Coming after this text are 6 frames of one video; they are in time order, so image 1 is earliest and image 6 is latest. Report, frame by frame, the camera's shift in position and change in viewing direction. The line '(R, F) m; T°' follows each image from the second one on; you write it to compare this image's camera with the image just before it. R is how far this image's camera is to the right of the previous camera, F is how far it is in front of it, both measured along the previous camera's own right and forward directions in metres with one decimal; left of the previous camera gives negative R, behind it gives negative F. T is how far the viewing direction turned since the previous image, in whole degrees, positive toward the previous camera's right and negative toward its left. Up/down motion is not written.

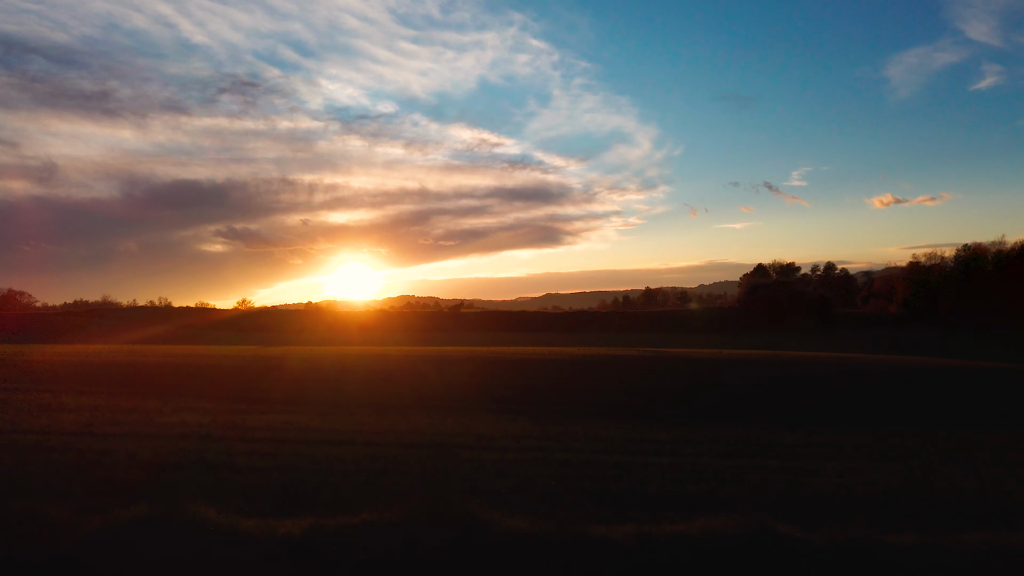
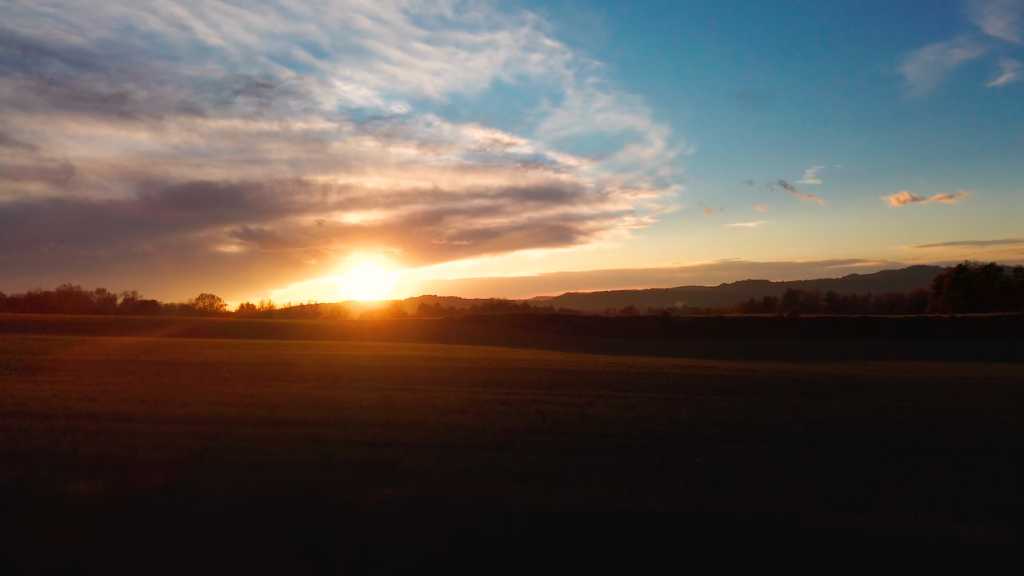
(-4.3, +1.0) m; -1°
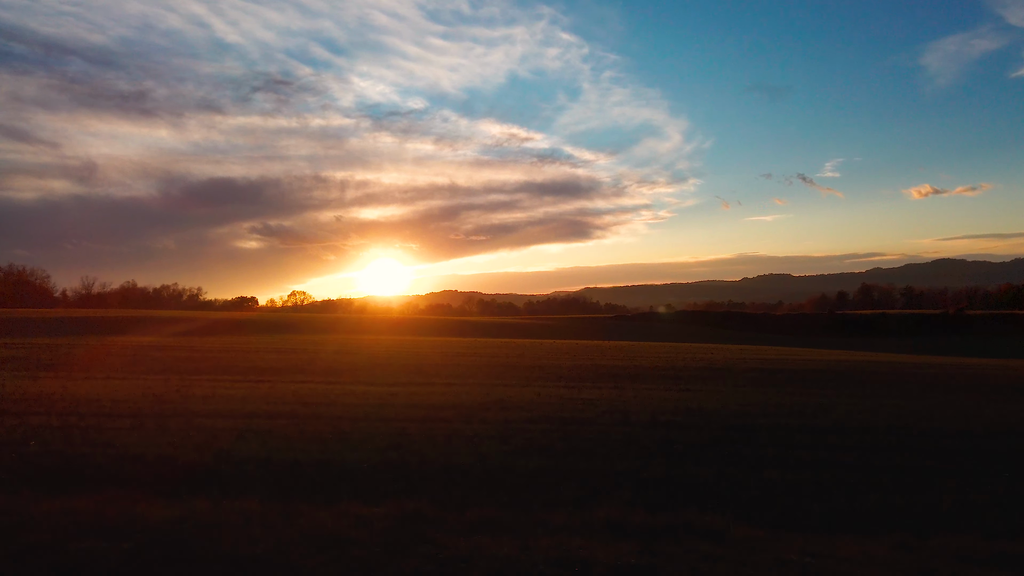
(-2.5, +0.5) m; -1°
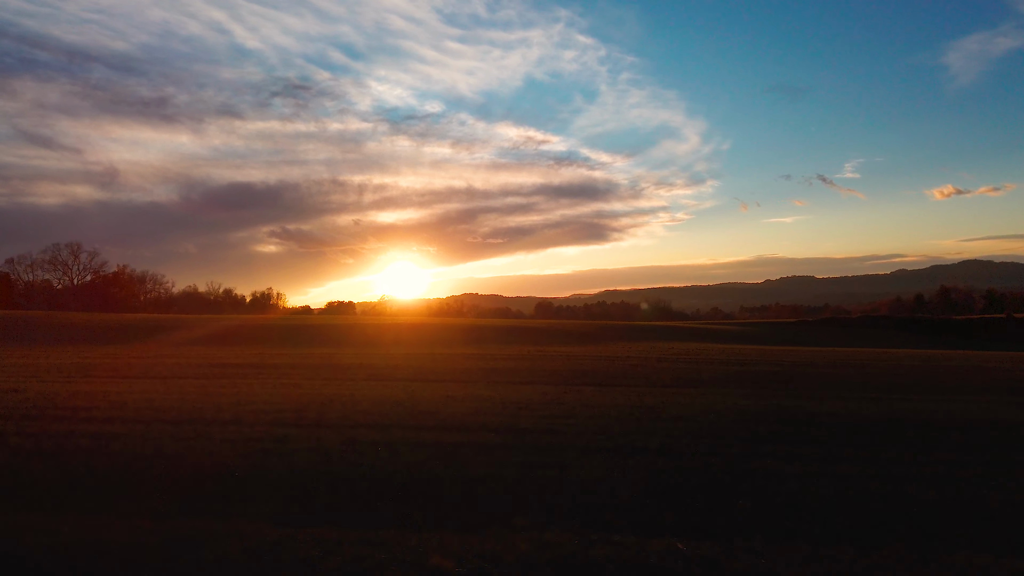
(-1.3, +2.2) m; -1°
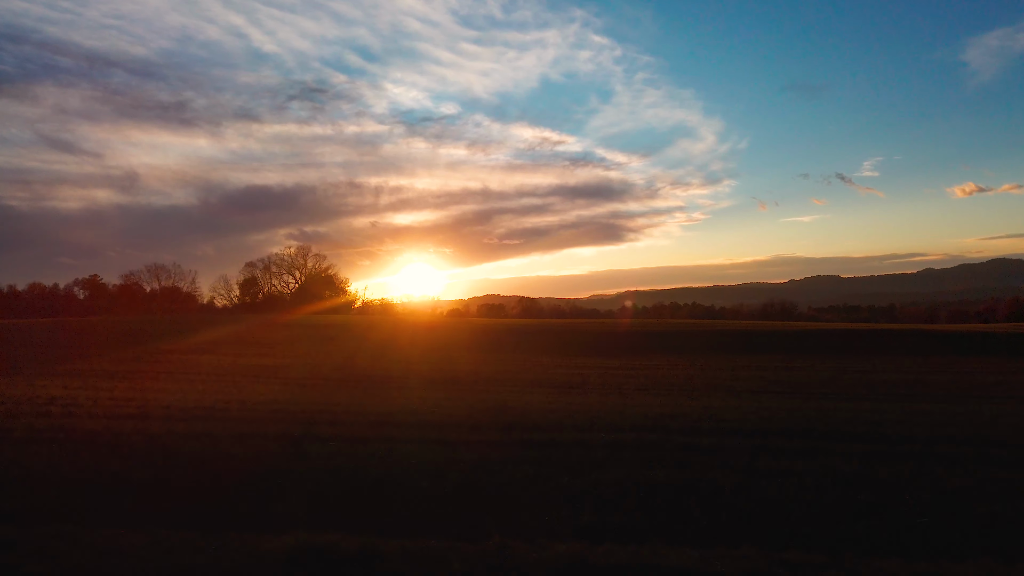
(-1.9, +3.1) m; -1°
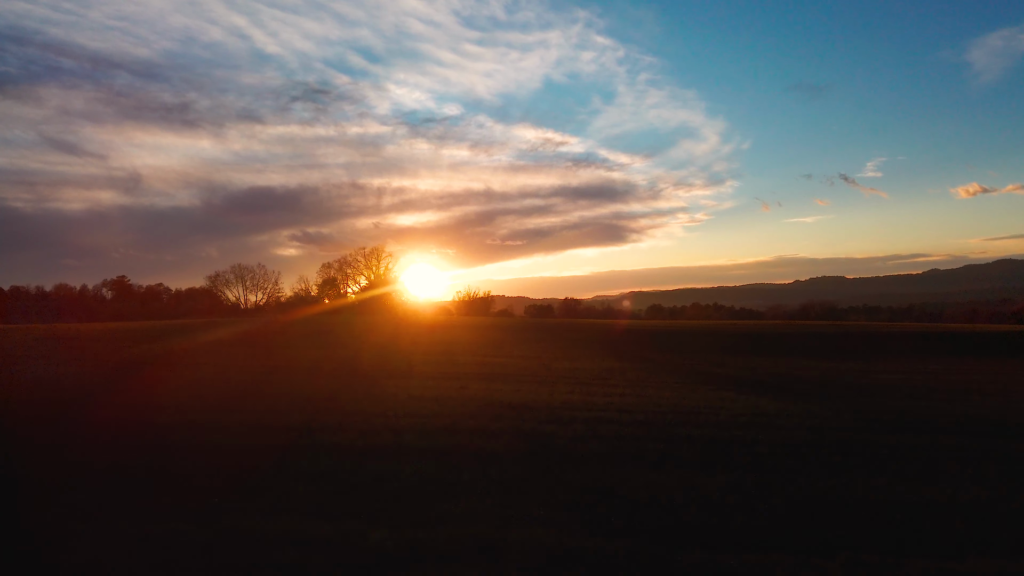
(-0.5, +1.1) m; 0°
